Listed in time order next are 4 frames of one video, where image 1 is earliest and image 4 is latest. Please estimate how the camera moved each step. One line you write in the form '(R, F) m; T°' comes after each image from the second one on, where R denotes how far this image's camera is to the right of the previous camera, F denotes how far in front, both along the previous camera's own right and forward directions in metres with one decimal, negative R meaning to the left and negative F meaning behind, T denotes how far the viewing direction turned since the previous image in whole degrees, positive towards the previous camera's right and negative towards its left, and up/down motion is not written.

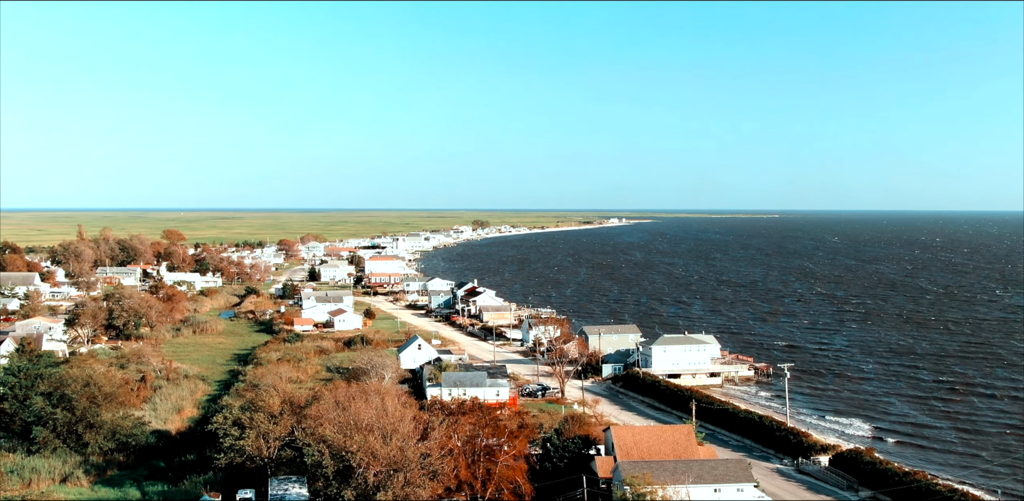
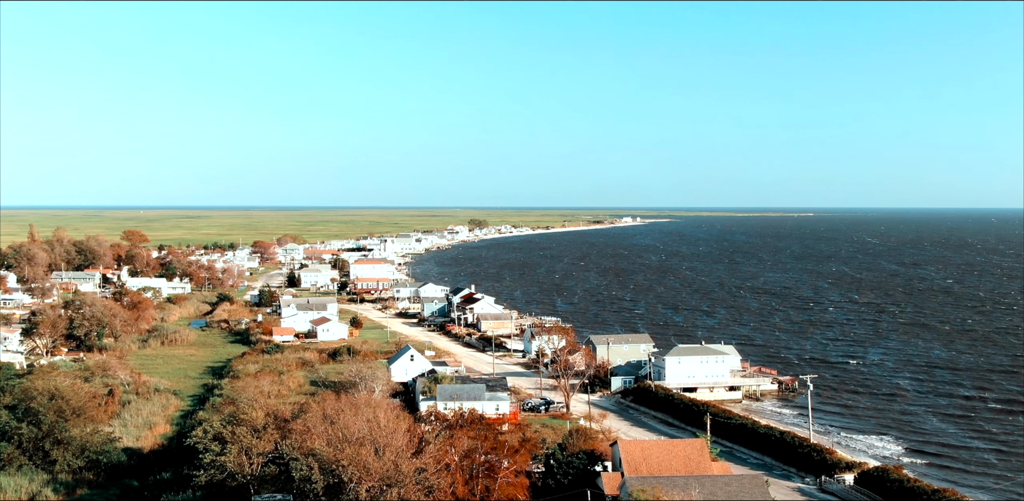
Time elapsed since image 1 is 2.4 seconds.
(0.0, +1.5) m; 0°
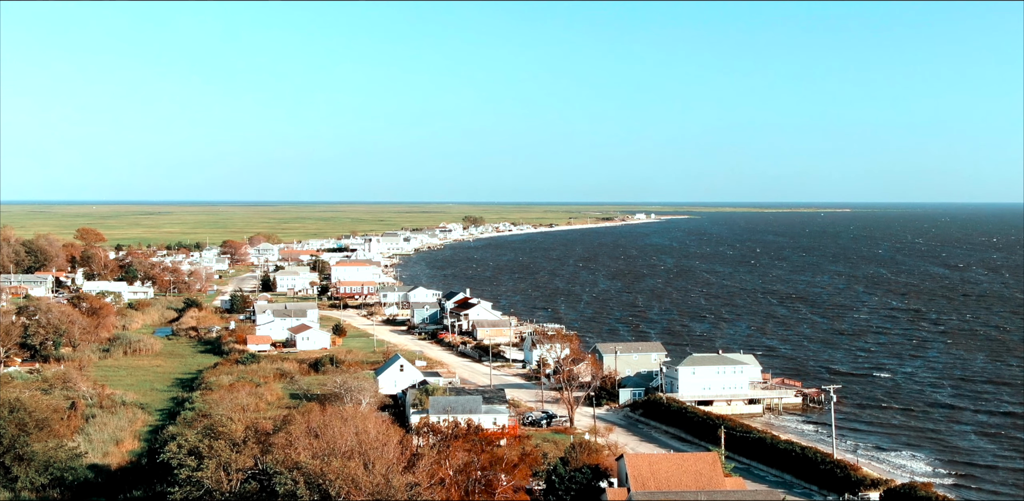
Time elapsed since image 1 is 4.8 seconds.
(0.0, +1.4) m; 0°
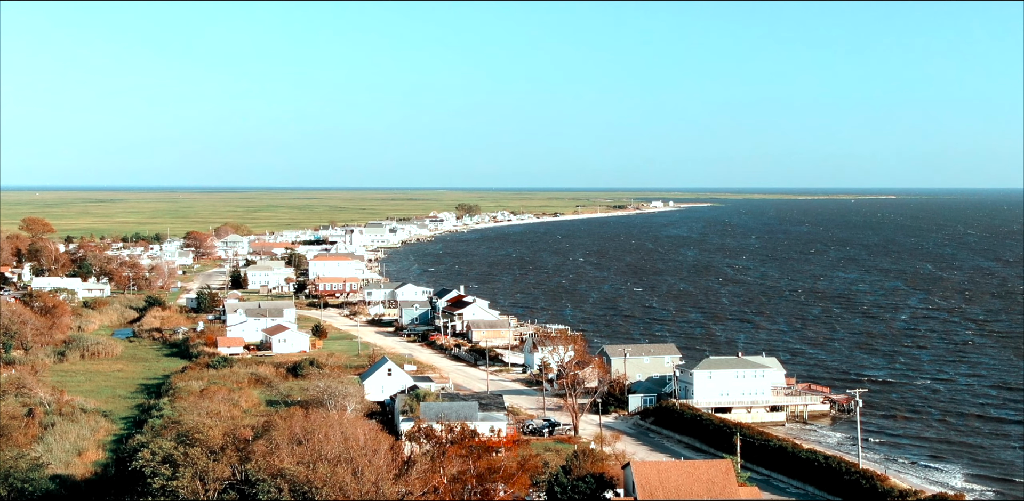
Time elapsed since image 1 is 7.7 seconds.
(0.0, +1.3) m; 0°
